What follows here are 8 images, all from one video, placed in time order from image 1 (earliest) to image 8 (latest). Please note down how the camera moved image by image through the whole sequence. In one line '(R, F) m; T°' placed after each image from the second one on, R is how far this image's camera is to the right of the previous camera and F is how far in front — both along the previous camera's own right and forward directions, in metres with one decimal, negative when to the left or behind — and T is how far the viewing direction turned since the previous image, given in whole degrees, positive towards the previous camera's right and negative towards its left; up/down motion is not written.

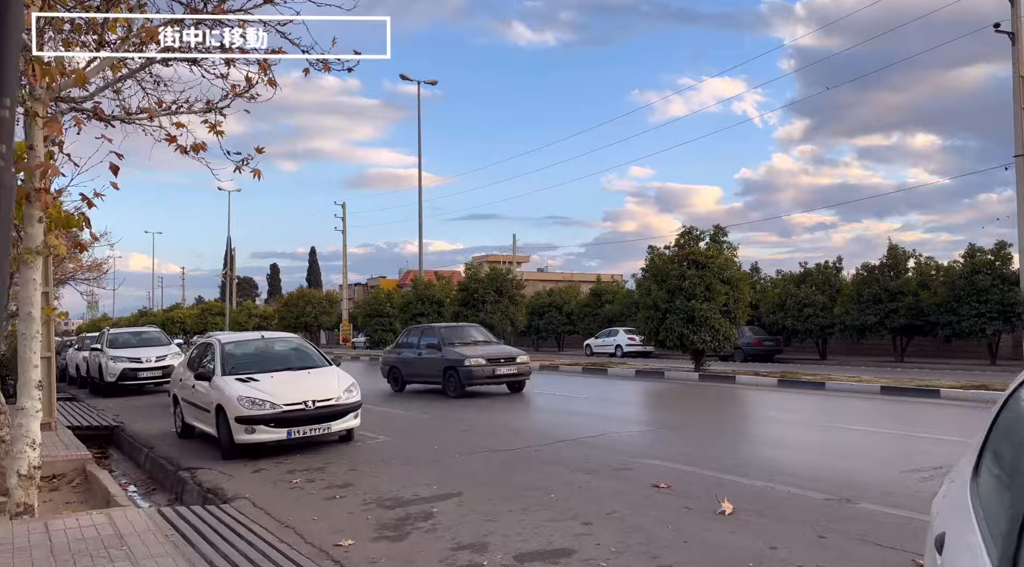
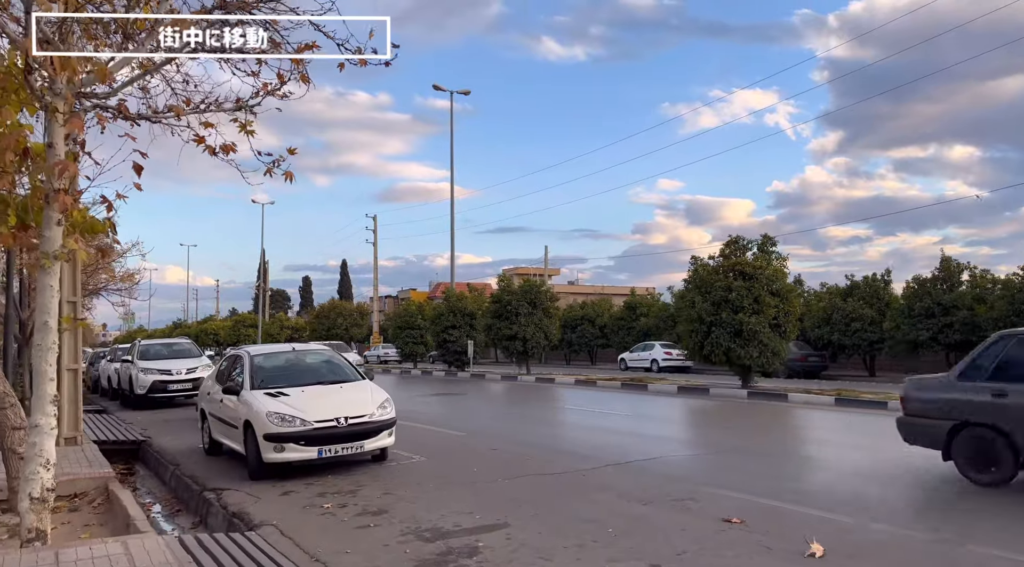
(-0.2, +0.6) m; -2°
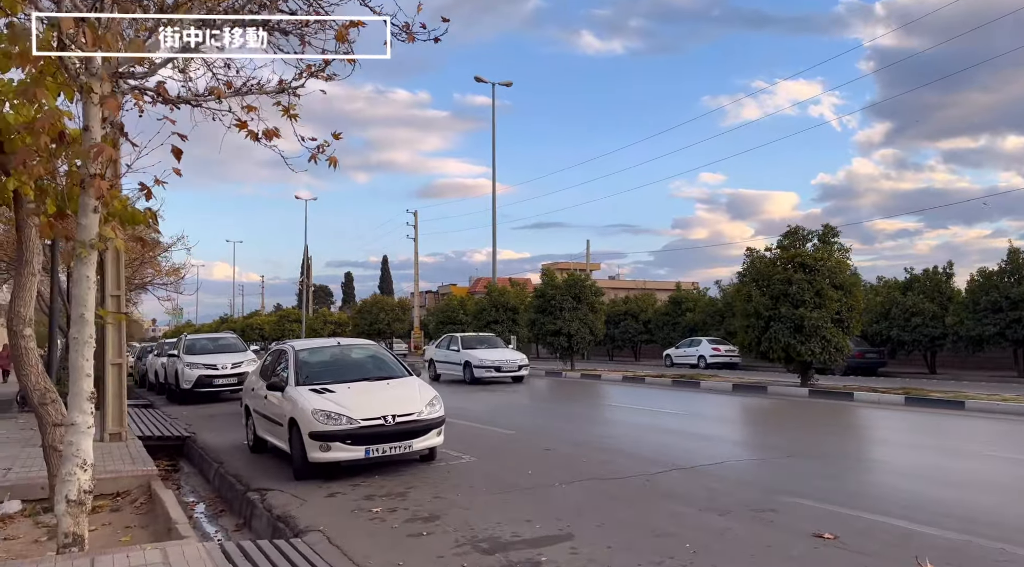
(-0.2, +0.5) m; -3°
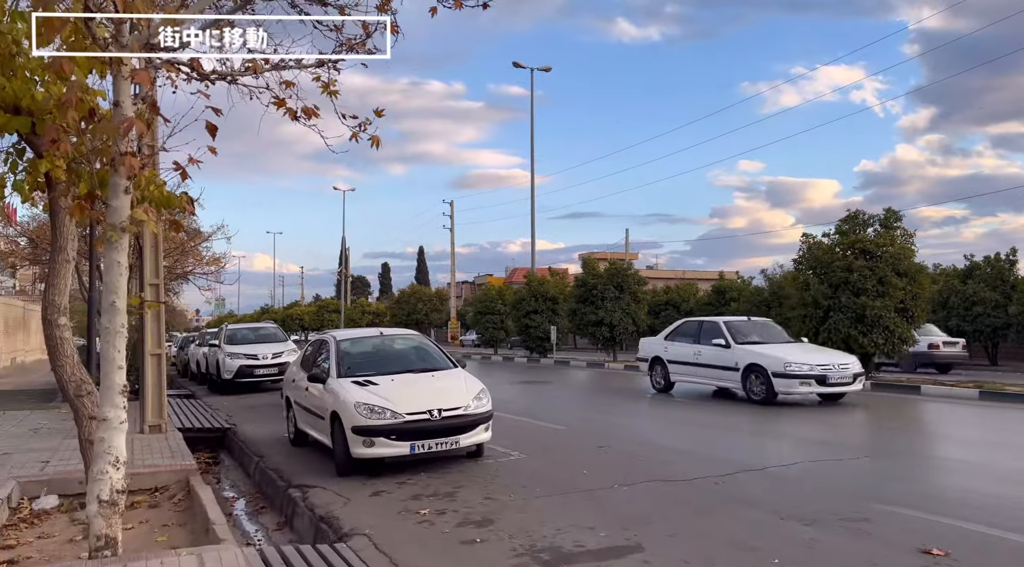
(-0.2, +0.5) m; -3°
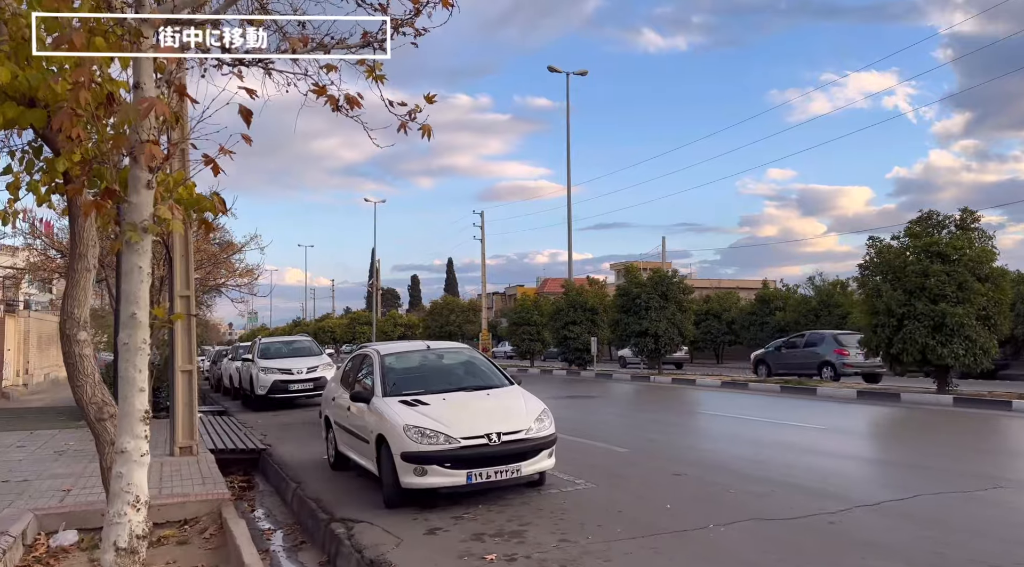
(-0.3, +0.8) m; -2°
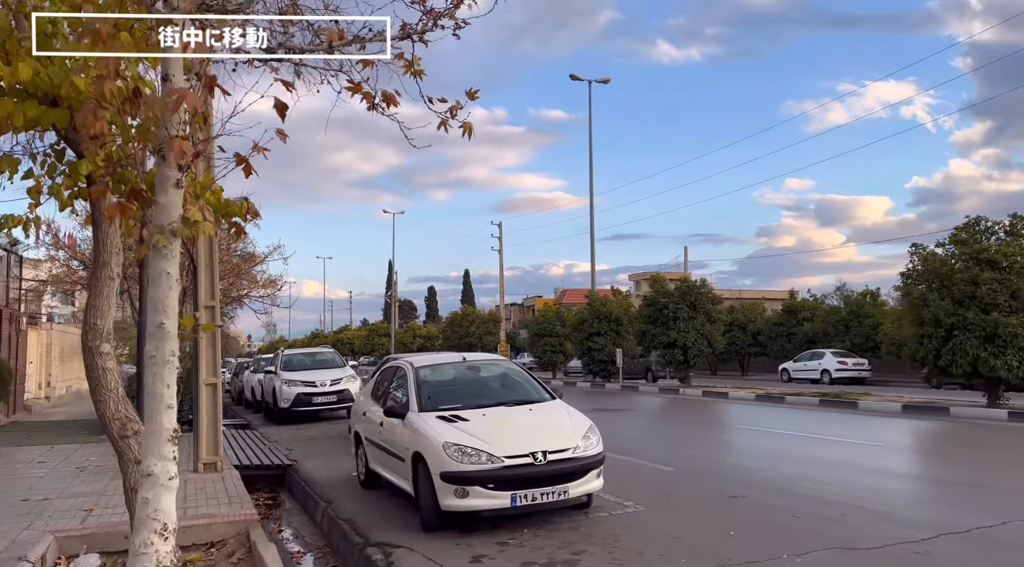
(-0.2, +0.4) m; -1°
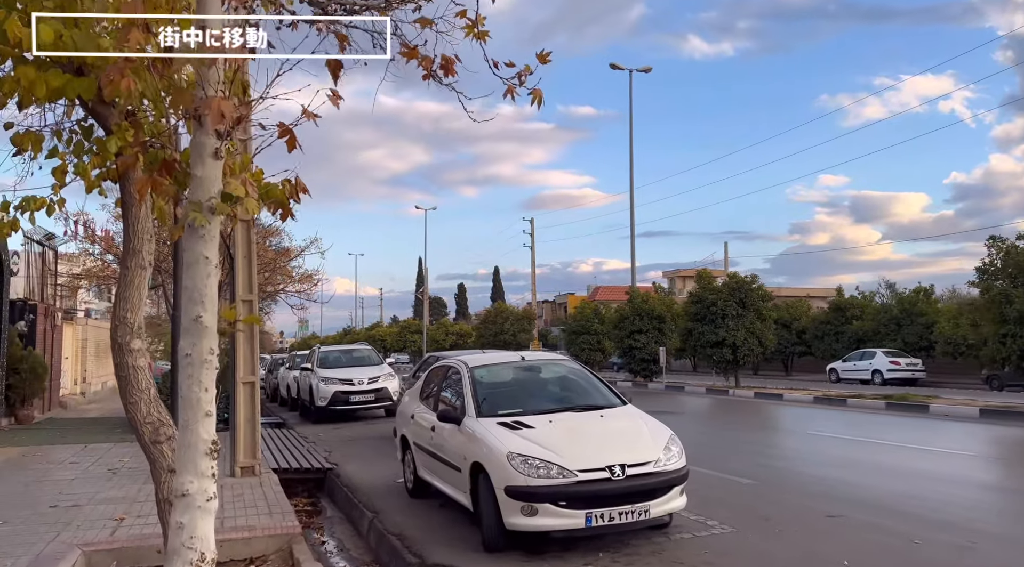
(-0.3, +0.7) m; -2°
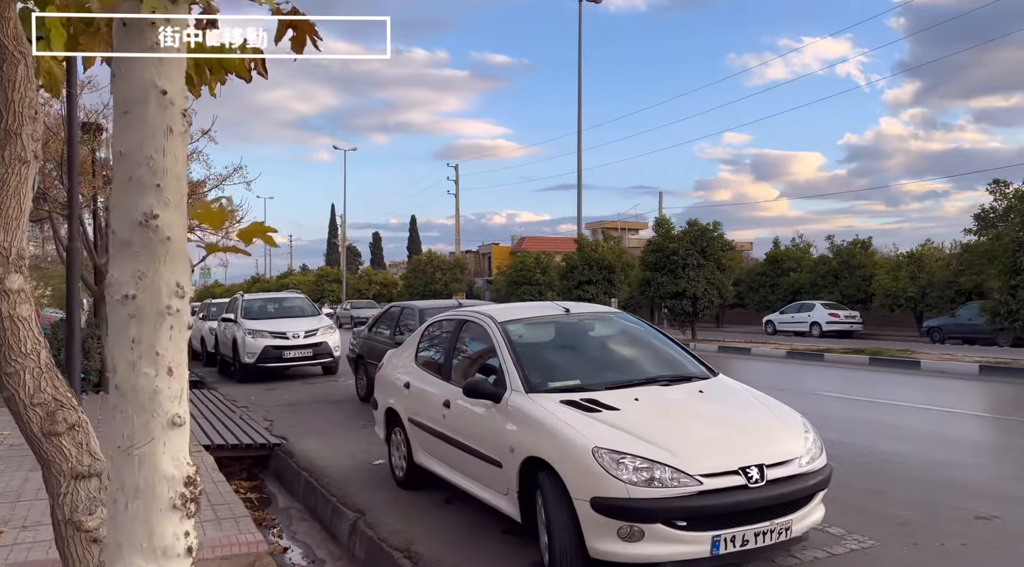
(-0.9, +1.8) m; +7°
